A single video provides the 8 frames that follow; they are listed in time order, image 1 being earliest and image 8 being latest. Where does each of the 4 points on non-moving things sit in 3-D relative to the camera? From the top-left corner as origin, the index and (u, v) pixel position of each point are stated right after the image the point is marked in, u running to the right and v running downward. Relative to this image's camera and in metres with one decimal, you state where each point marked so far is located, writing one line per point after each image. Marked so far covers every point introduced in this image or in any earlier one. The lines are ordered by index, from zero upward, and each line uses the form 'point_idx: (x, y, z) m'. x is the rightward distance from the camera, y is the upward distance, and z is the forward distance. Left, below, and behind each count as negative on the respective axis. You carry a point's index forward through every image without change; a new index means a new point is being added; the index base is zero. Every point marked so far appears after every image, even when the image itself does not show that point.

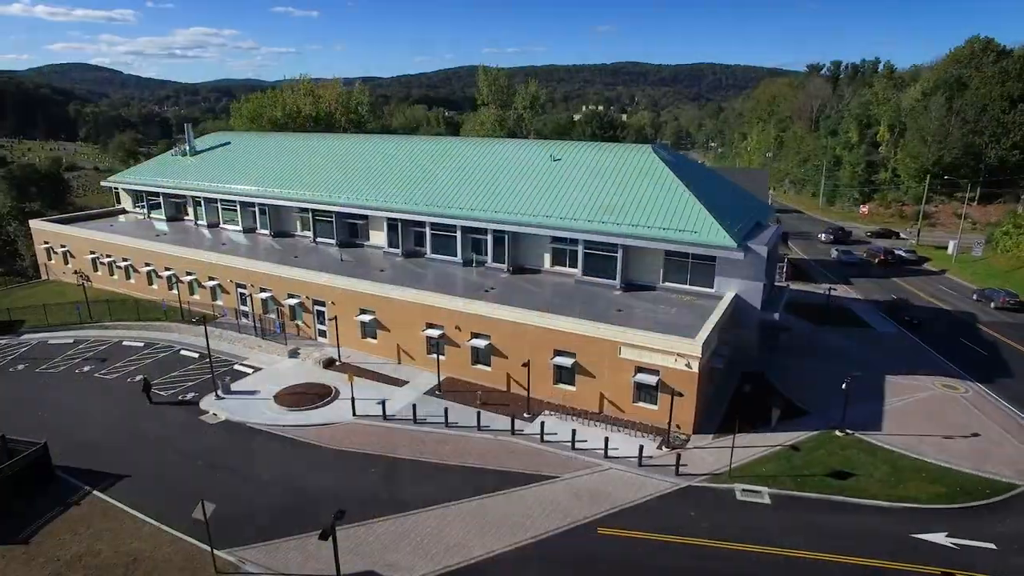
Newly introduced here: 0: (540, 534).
0: (+0.9, -7.3, +19.0) m
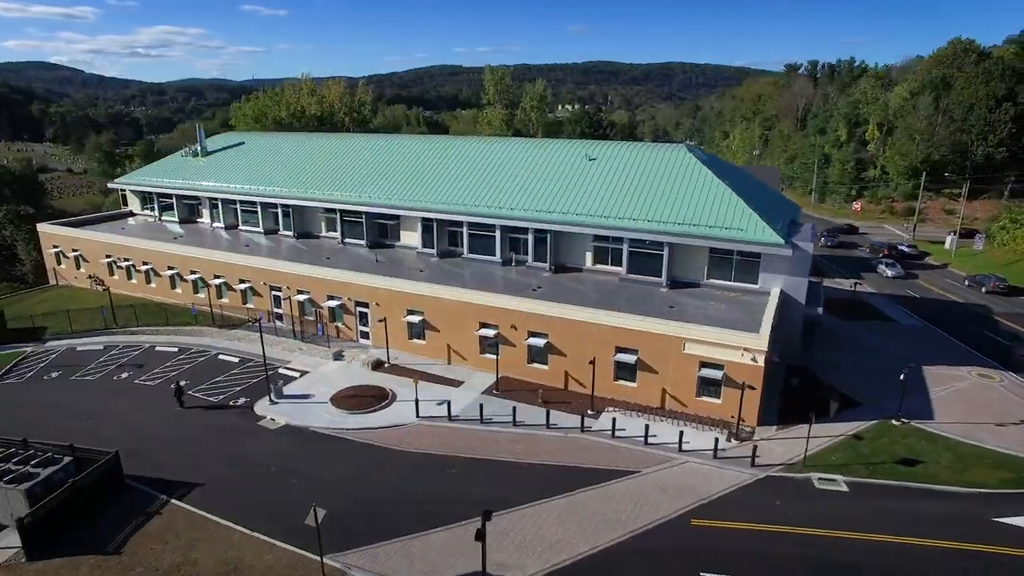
0: (+3.8, -7.2, +19.3) m
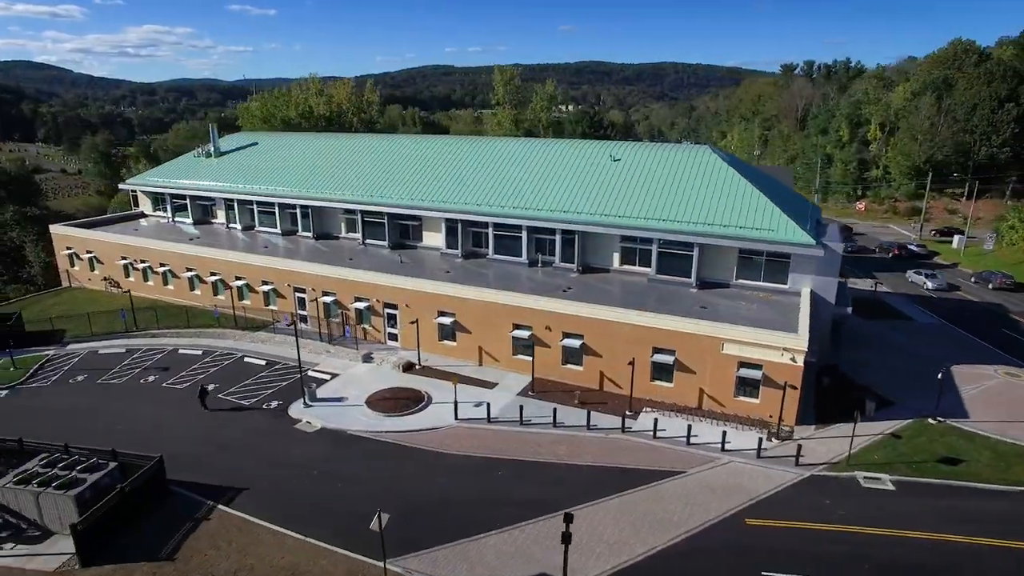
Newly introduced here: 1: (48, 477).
0: (+5.4, -7.2, +19.3) m
1: (-14.2, -5.8, +19.6) m
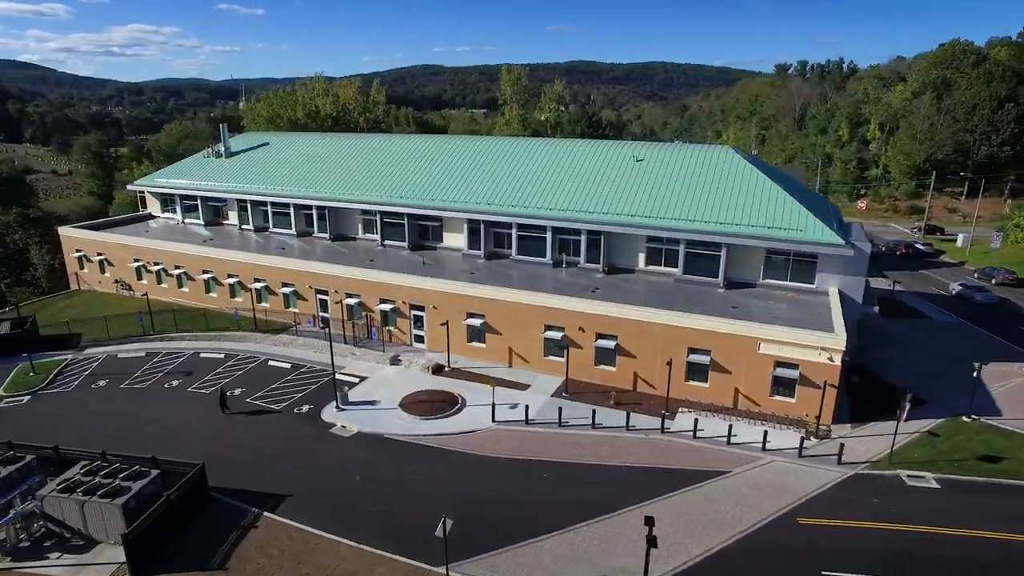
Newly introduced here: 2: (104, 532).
0: (+7.0, -7.3, +19.3) m
1: (-12.6, -5.9, +19.2) m
2: (-11.9, -7.1, +18.7) m
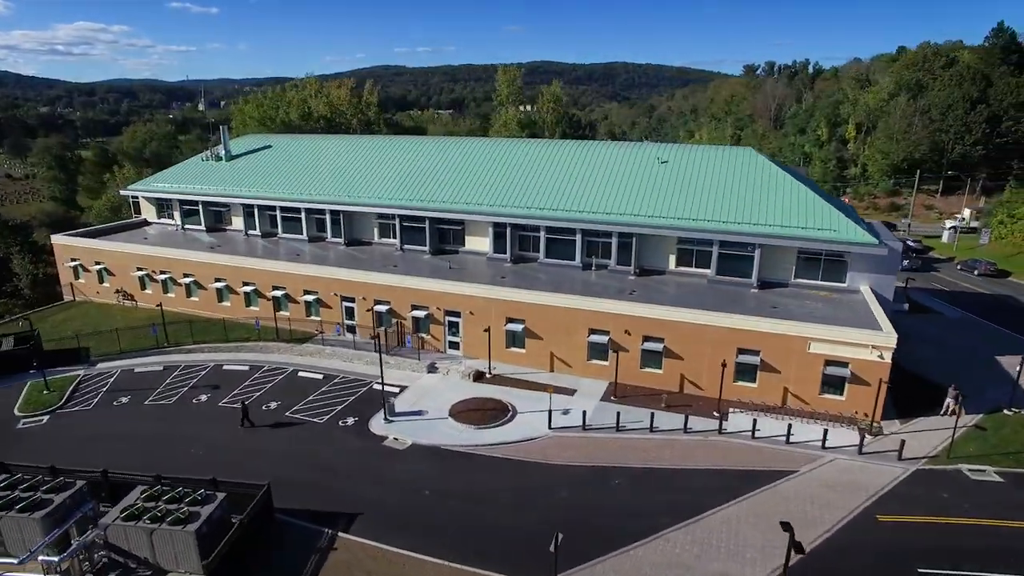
0: (+9.6, -7.3, +19.4) m
1: (-10.0, -6.3, +18.1) m
2: (-9.2, -7.5, +17.6) m
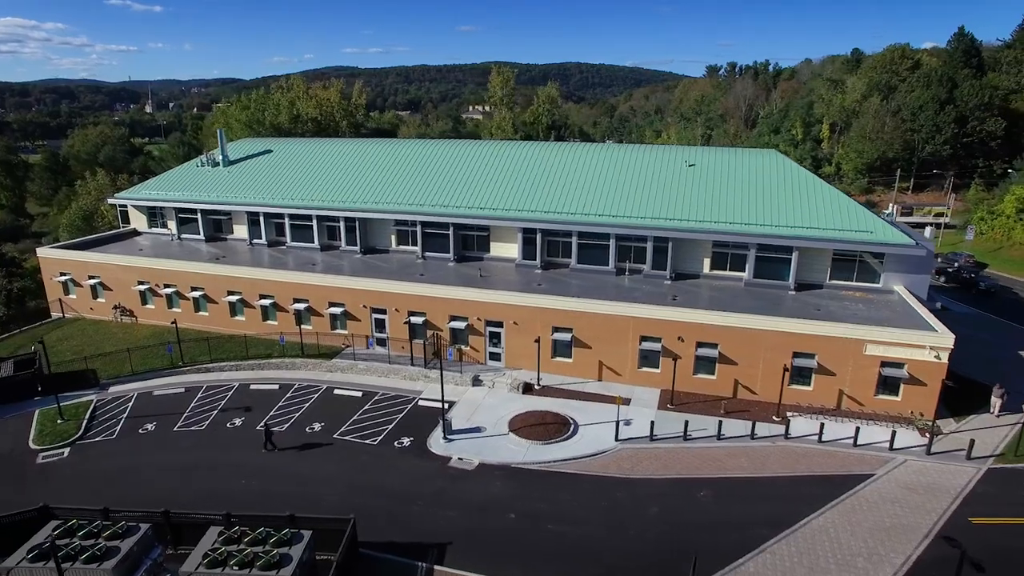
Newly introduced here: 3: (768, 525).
0: (+12.6, -7.4, +19.3) m
1: (-6.9, -6.9, +16.7) m
2: (-6.1, -8.0, +16.2) m
3: (+8.0, -7.3, +19.9) m
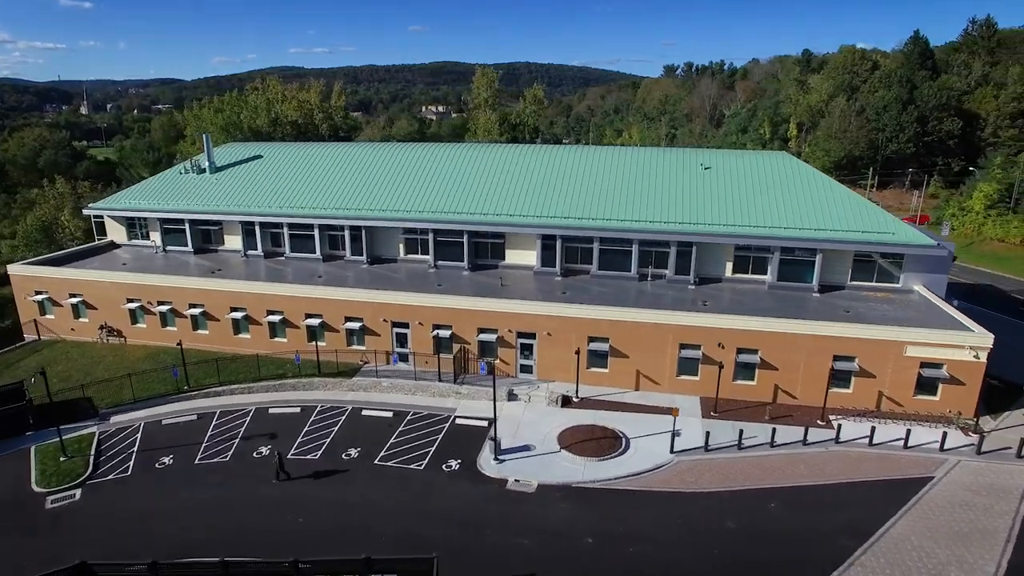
0: (+14.9, -7.5, +19.3) m
1: (-4.3, -7.5, +15.2) m
2: (-3.4, -8.6, +14.8) m
3: (+10.3, -7.5, +19.6) m
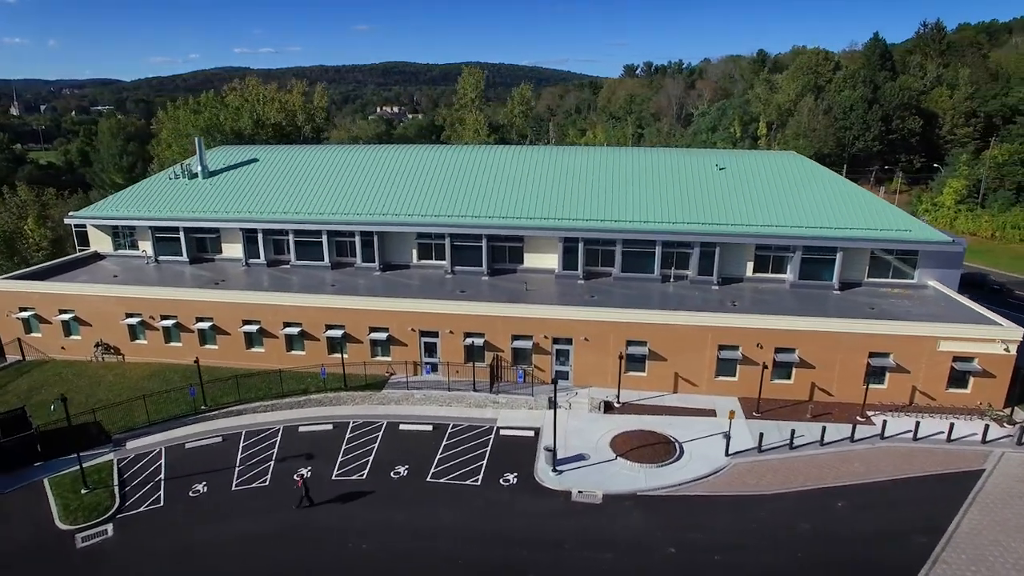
0: (+17.3, -7.4, +19.8) m
1: (-1.5, -7.8, +14.2) m
2: (-0.6, -8.9, +13.9) m
3: (+12.7, -7.4, +19.7) m
